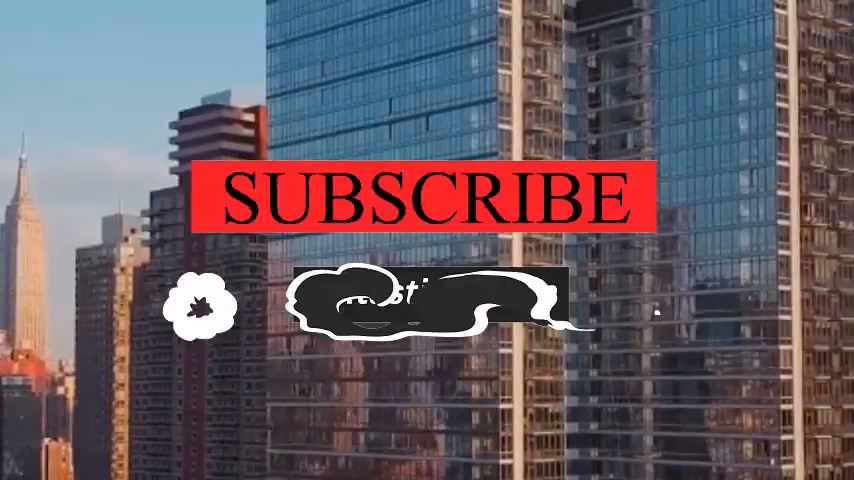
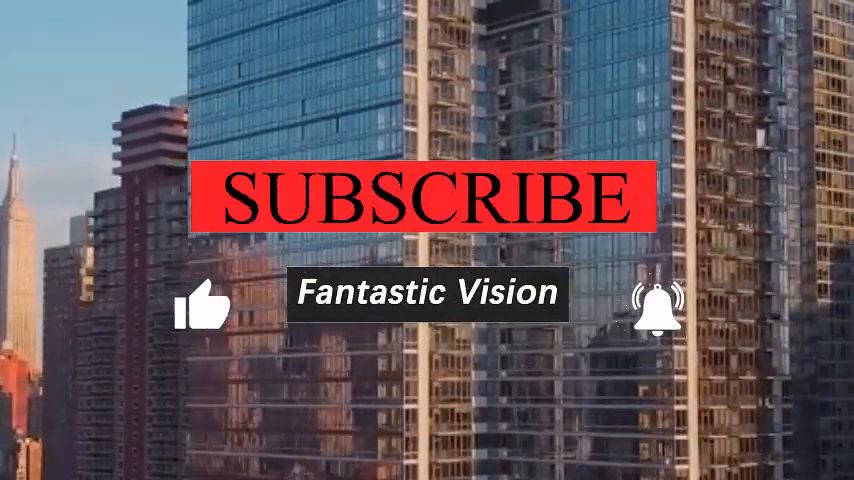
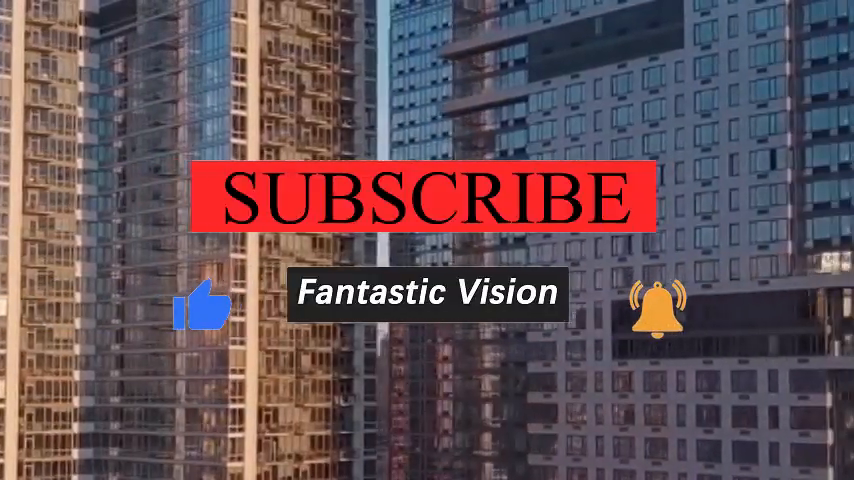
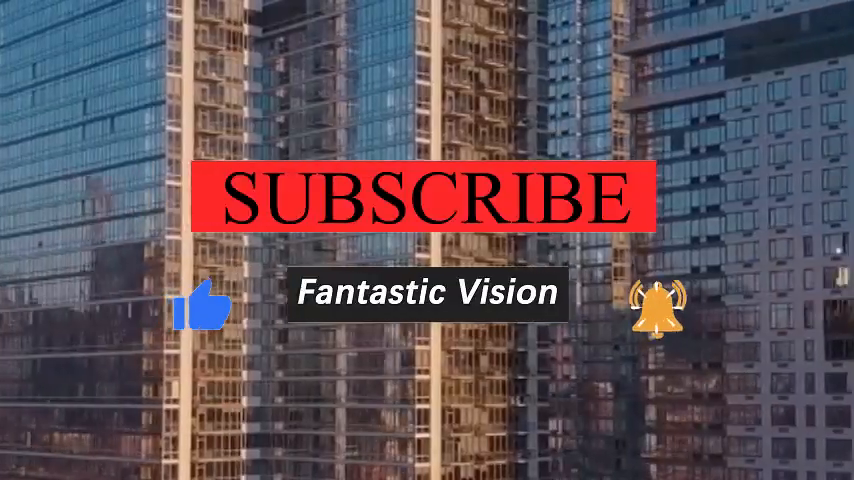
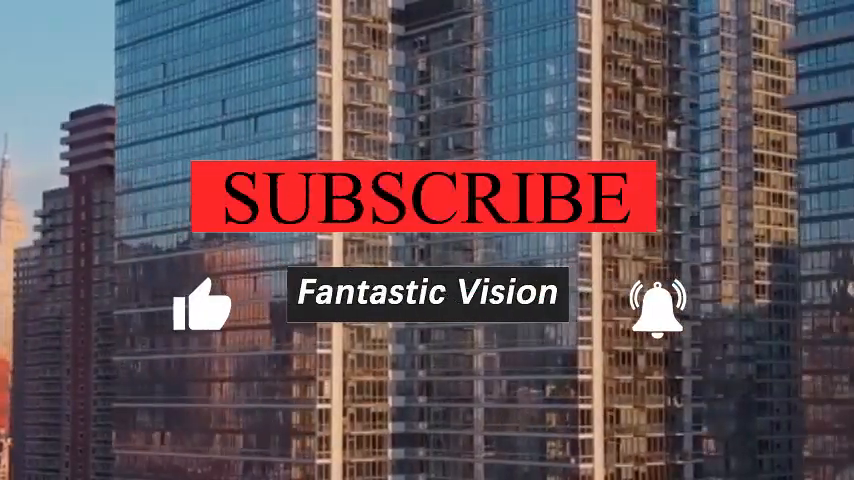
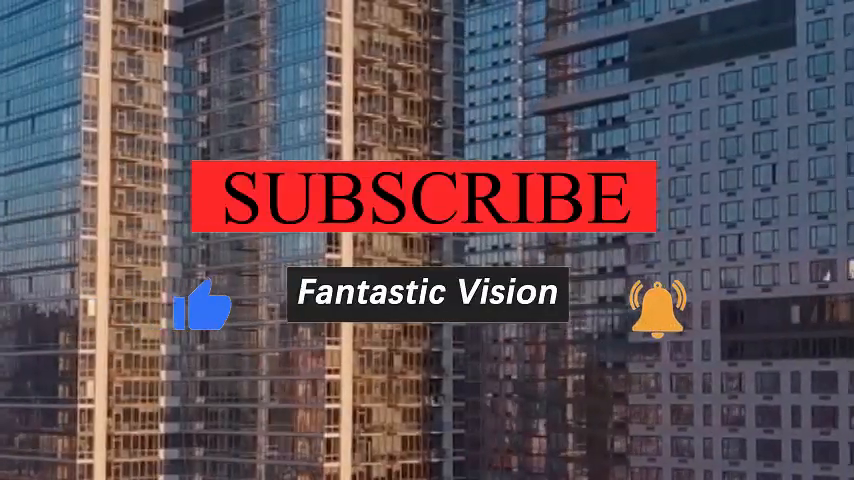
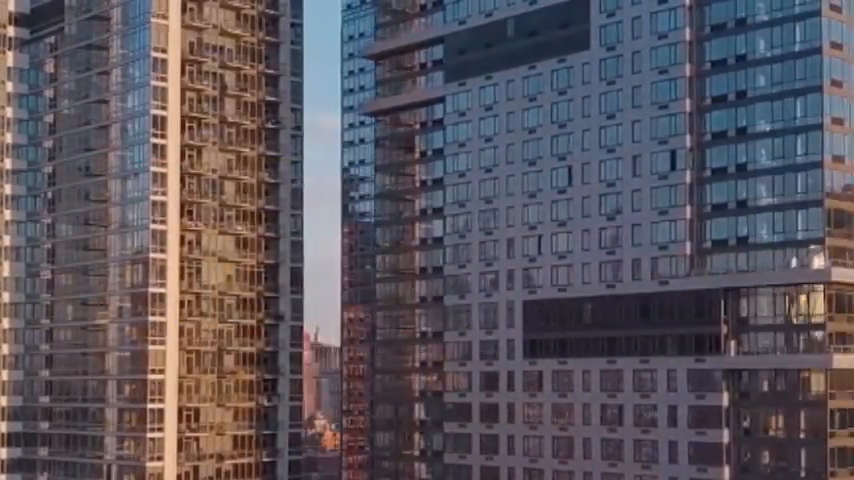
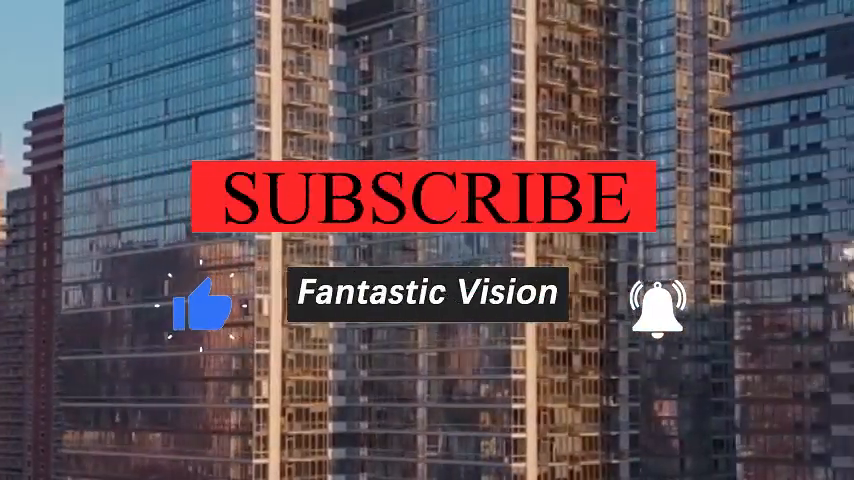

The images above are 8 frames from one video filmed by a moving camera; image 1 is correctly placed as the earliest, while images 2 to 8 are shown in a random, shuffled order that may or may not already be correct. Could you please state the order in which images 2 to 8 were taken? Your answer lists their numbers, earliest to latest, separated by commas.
2, 5, 8, 4, 6, 3, 7
